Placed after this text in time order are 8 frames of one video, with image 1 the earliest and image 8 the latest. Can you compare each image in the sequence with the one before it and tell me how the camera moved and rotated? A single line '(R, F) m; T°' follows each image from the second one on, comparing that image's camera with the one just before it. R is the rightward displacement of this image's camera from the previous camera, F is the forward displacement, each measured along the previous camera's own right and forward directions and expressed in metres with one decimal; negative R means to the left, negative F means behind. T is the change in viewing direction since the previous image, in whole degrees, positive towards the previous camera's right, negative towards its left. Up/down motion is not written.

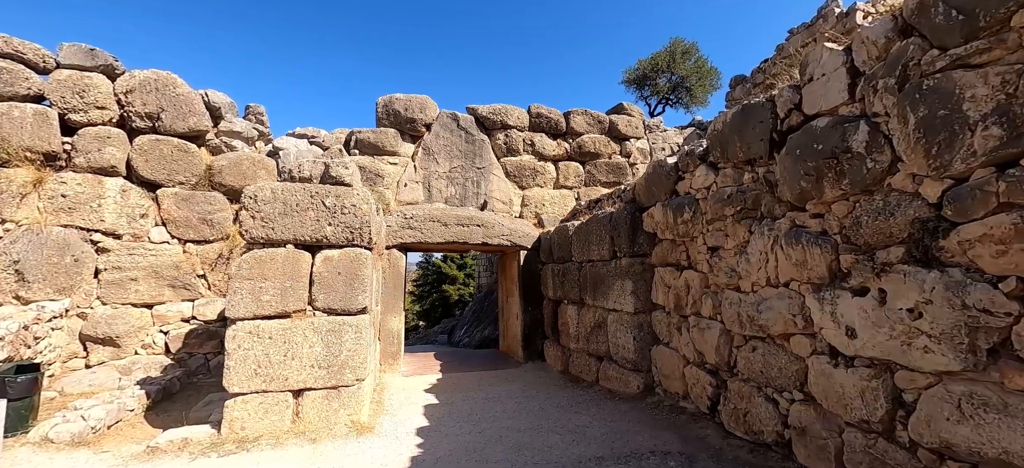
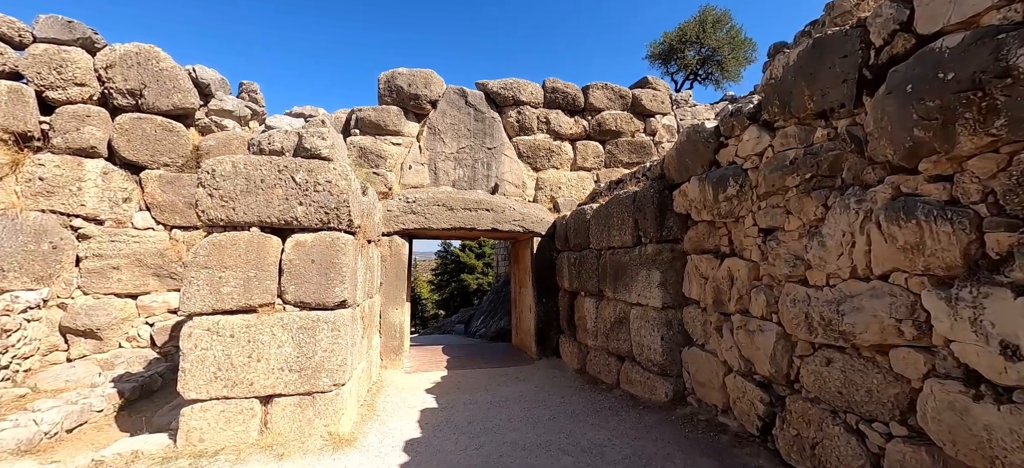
(+0.1, +0.5) m; -3°
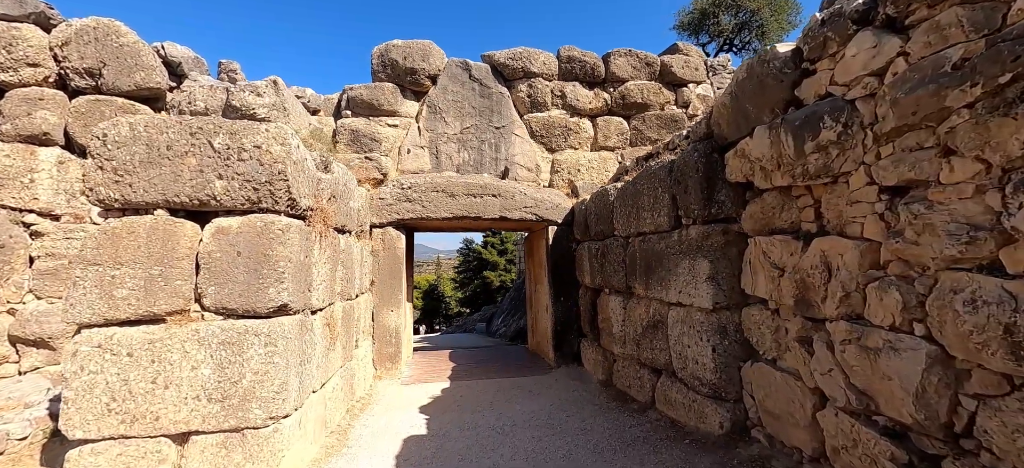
(+0.1, +0.7) m; -3°
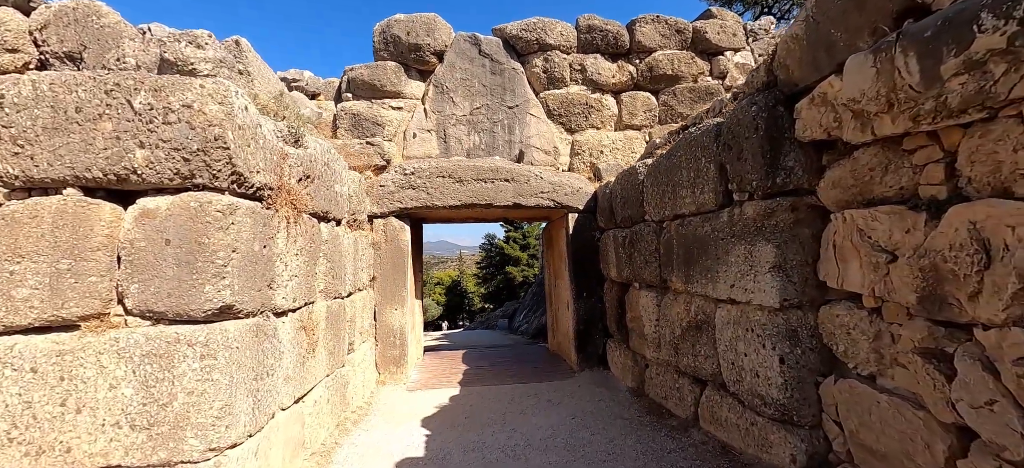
(+0.1, +0.4) m; -3°
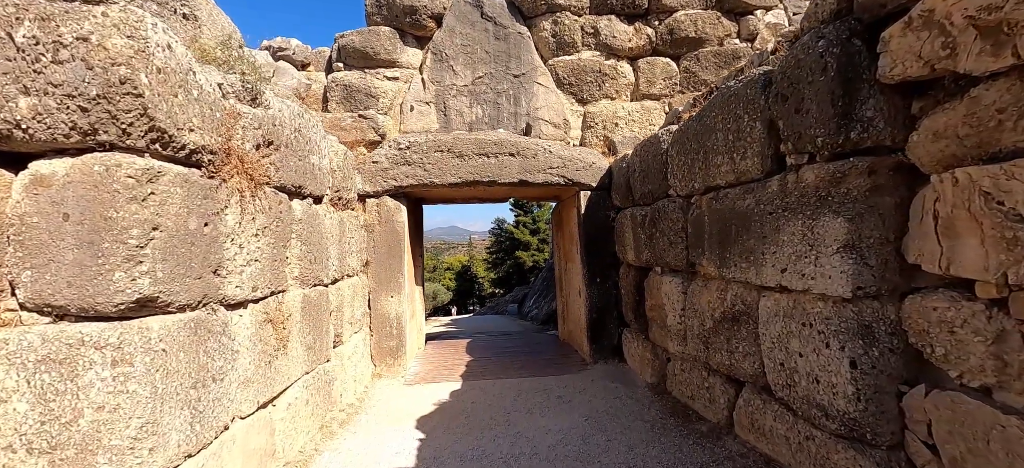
(0.0, +0.3) m; -1°
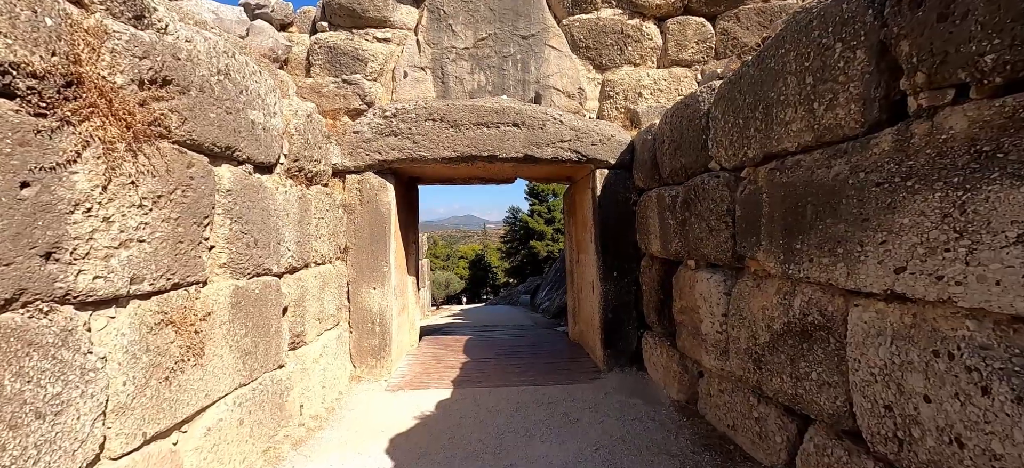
(+0.1, +0.5) m; -2°
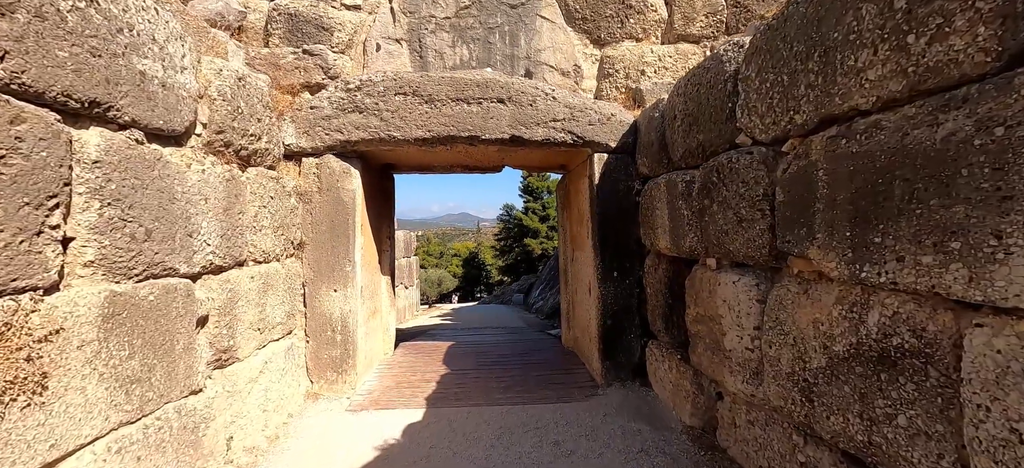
(+0.1, +0.4) m; +1°
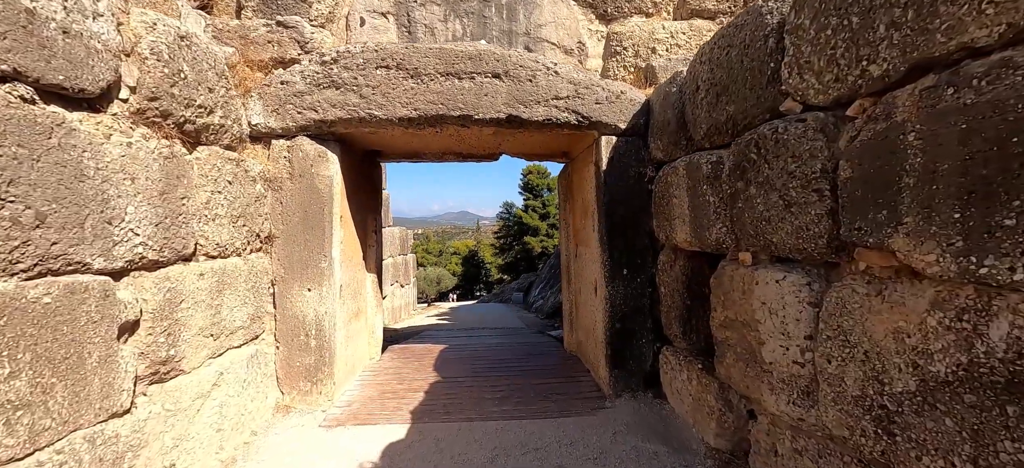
(0.0, +0.3) m; 0°
